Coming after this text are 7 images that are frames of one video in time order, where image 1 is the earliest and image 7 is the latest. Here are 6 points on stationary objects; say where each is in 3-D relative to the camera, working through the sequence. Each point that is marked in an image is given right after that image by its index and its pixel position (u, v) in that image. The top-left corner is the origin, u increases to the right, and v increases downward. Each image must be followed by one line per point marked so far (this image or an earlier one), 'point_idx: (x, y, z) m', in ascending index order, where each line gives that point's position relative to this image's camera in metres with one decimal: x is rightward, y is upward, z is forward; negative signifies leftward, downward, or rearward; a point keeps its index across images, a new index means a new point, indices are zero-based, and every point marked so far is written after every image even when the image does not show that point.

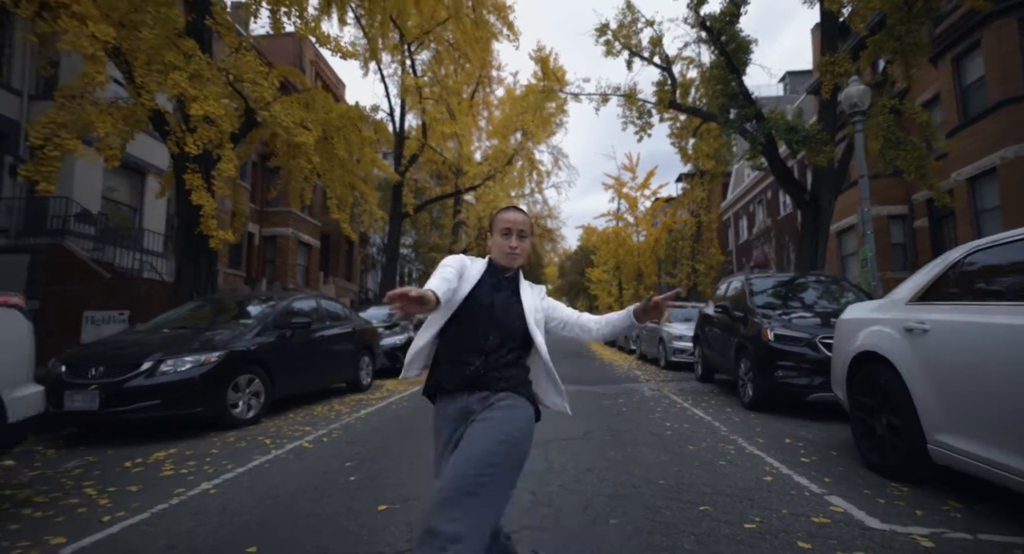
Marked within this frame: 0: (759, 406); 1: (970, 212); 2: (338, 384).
0: (+3.2, -1.6, +7.3) m
1: (+13.9, +2.0, +17.4) m
2: (-2.8, -1.7, +9.3) m
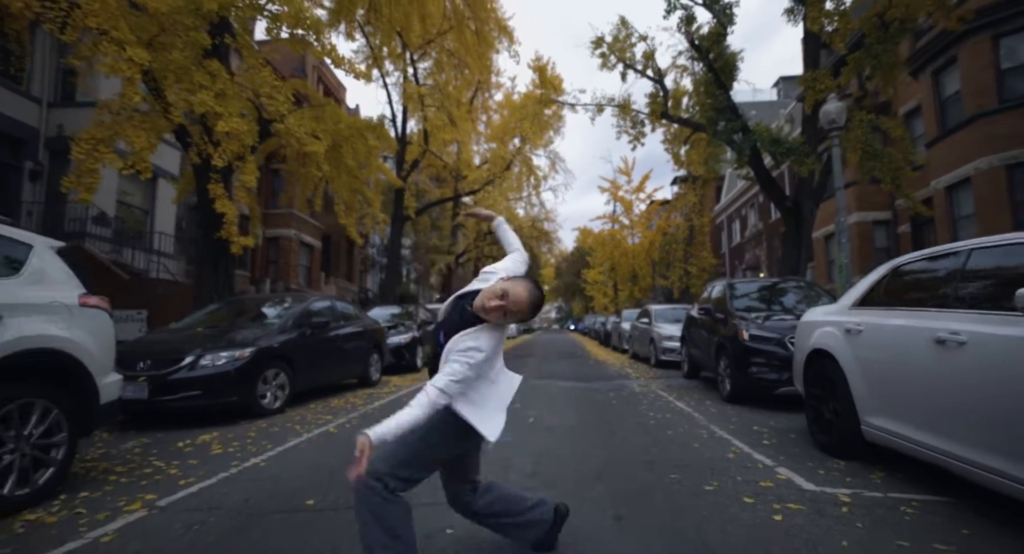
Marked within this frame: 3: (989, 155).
0: (+3.2, -1.7, +8.1) m
1: (+13.9, +1.8, +18.2) m
2: (-2.8, -1.8, +10.0) m
3: (+13.7, +3.5, +16.5) m
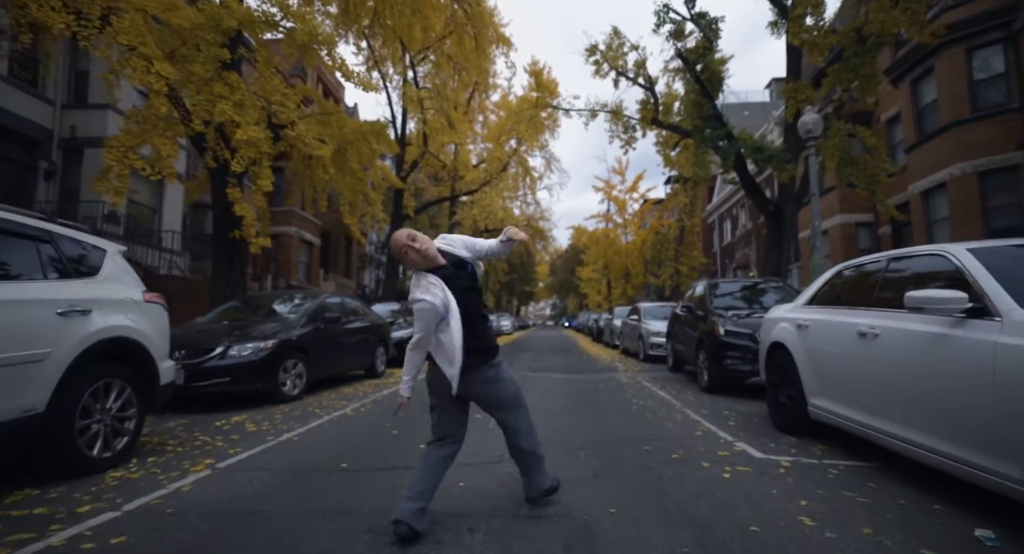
0: (+3.1, -1.7, +8.9) m
1: (+13.7, +1.8, +19.1) m
2: (-2.9, -1.7, +10.7) m
3: (+13.6, +3.5, +17.4) m
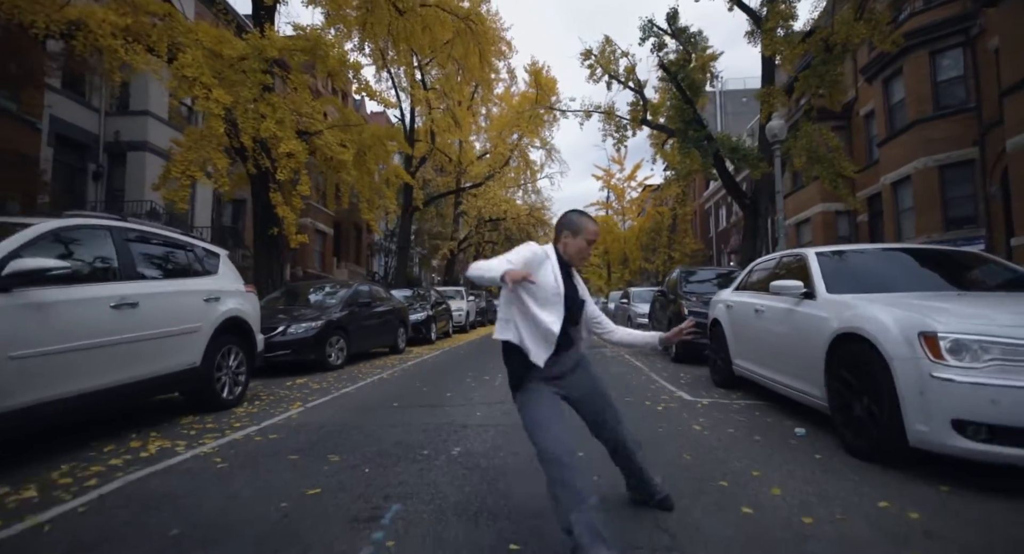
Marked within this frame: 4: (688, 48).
0: (+3.2, -1.5, +10.7) m
1: (+13.8, +2.4, +20.8) m
2: (-2.8, -1.5, +12.6) m
3: (+13.7, +4.0, +19.0) m
4: (+5.2, +6.7, +16.9) m
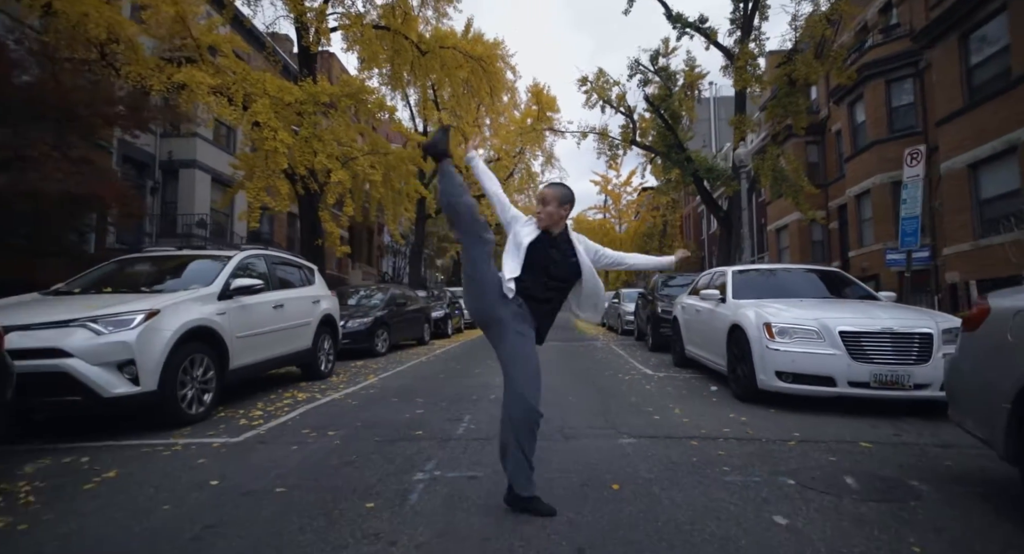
0: (+3.3, -1.7, +13.3) m
1: (+14.0, +2.3, +23.4) m
2: (-2.7, -1.7, +15.2) m
3: (+13.9, +3.9, +21.5) m
4: (+5.4, +6.6, +19.5) m
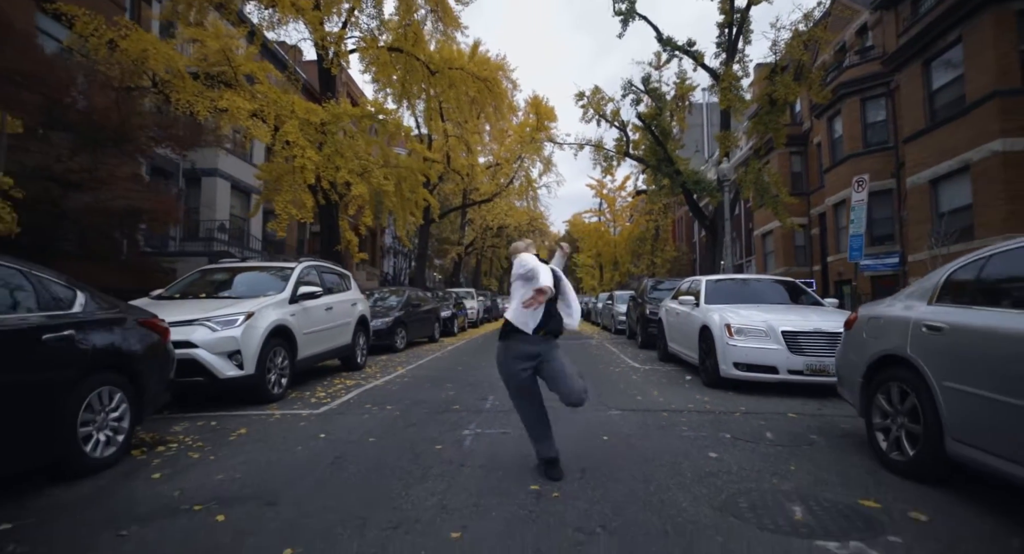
0: (+3.4, -1.8, +14.8) m
1: (+14.0, +2.1, +25.0) m
2: (-2.6, -1.8, +16.7) m
3: (+13.9, +3.7, +23.2) m
4: (+5.5, +6.5, +21.0) m
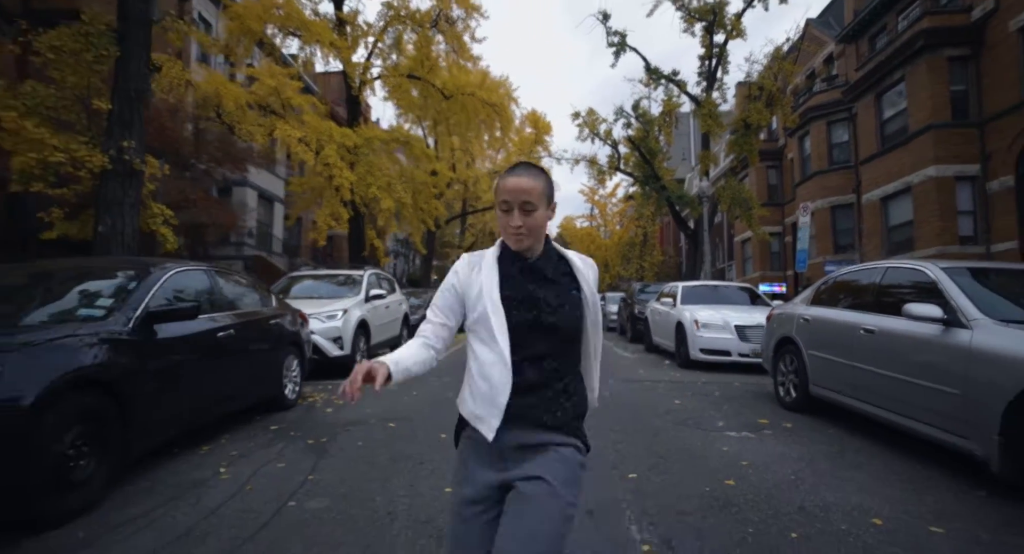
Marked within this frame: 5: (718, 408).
0: (+3.7, -1.9, +17.3) m
1: (+14.1, +1.9, +27.7) m
2: (-2.4, -1.9, +19.1) m
3: (+14.0, +3.5, +25.9) m
4: (+5.6, +6.4, +23.5) m
5: (+2.3, -1.5, +6.5) m
